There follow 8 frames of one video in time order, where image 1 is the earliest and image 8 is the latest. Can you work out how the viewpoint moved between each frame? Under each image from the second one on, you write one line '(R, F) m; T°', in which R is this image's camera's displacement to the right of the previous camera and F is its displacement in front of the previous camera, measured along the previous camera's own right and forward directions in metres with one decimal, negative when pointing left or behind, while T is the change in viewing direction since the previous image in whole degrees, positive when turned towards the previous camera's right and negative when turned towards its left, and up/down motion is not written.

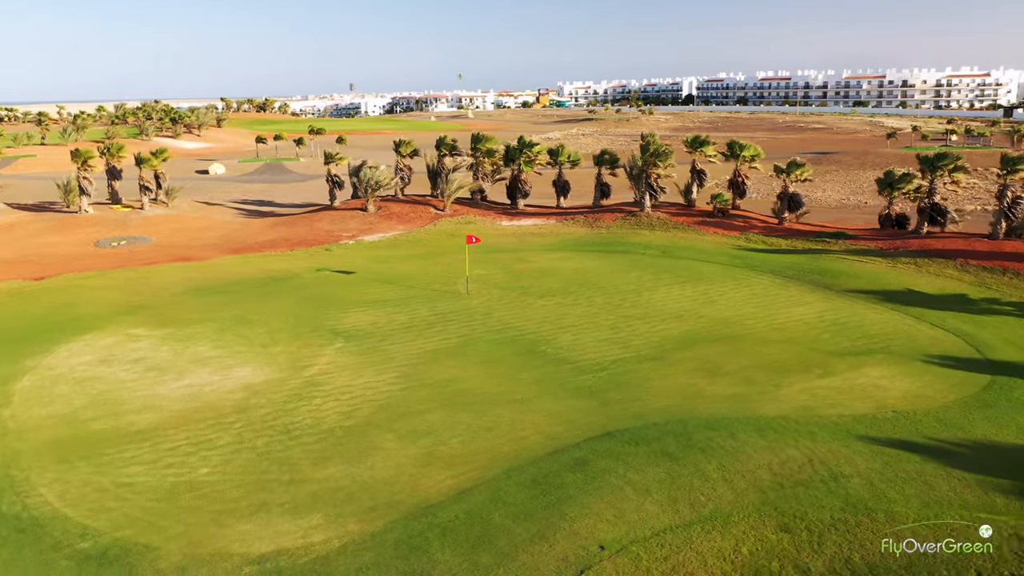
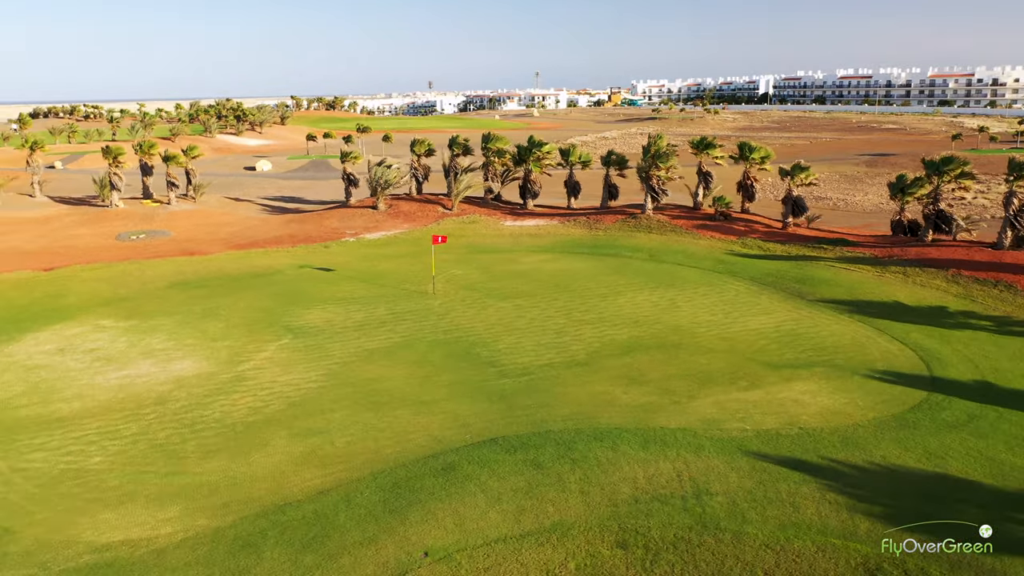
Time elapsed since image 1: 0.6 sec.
(+2.7, +0.2) m; -5°
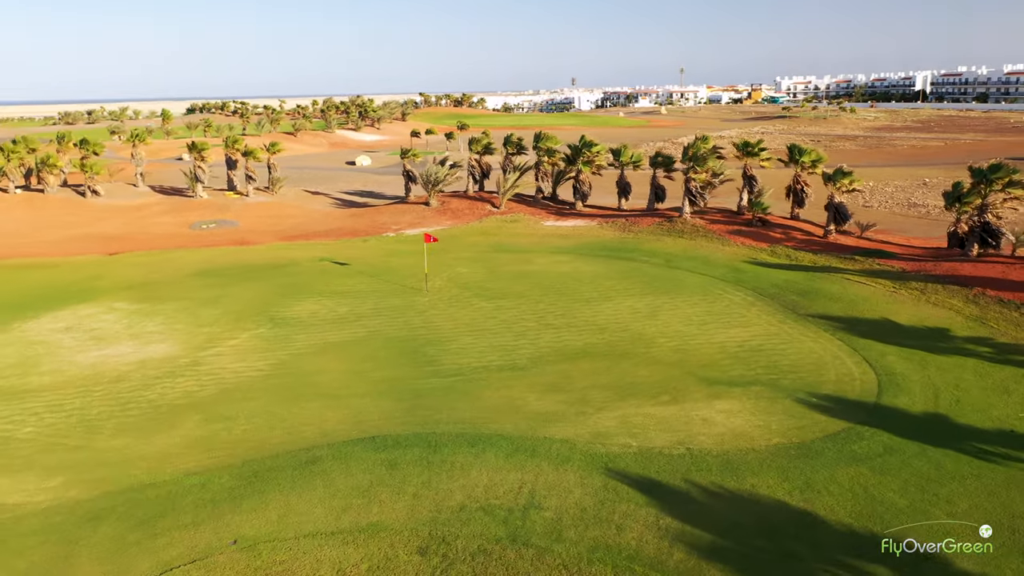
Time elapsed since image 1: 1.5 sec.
(+3.7, +0.3) m; -10°
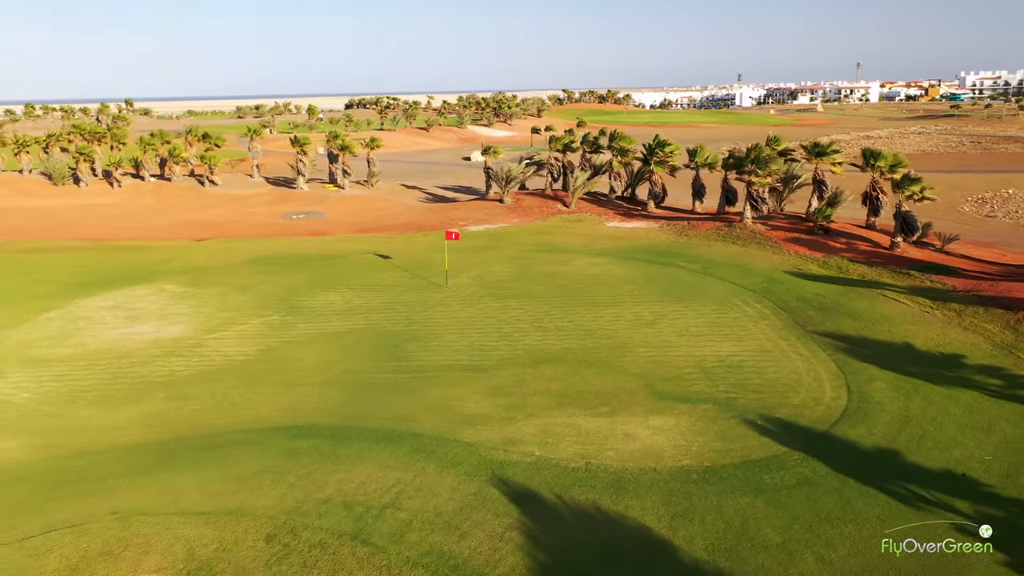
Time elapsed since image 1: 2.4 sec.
(+3.5, +0.4) m; -11°
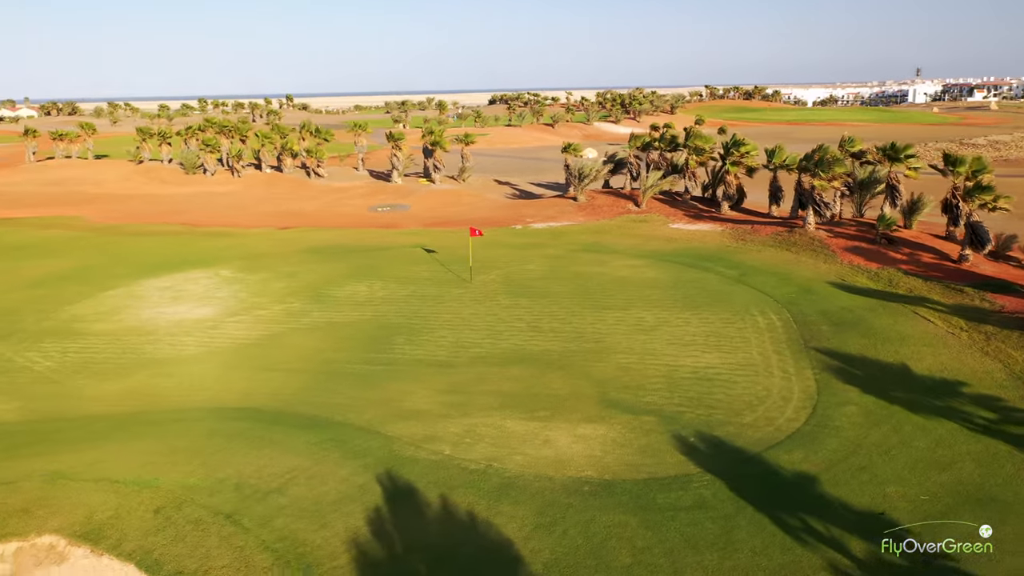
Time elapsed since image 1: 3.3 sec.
(+3.3, +0.3) m; -11°
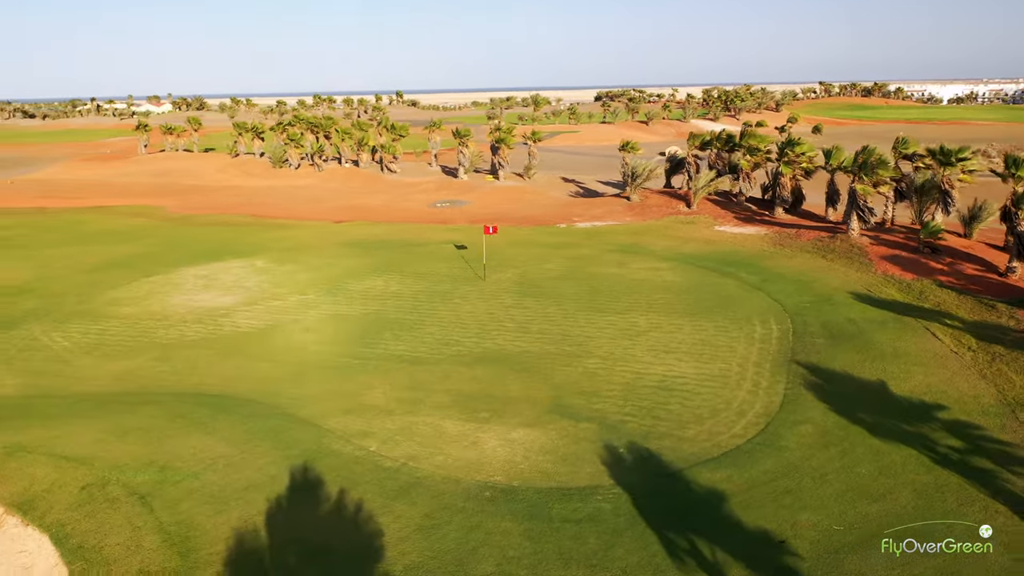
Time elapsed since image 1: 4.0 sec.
(+2.6, +0.3) m; -8°
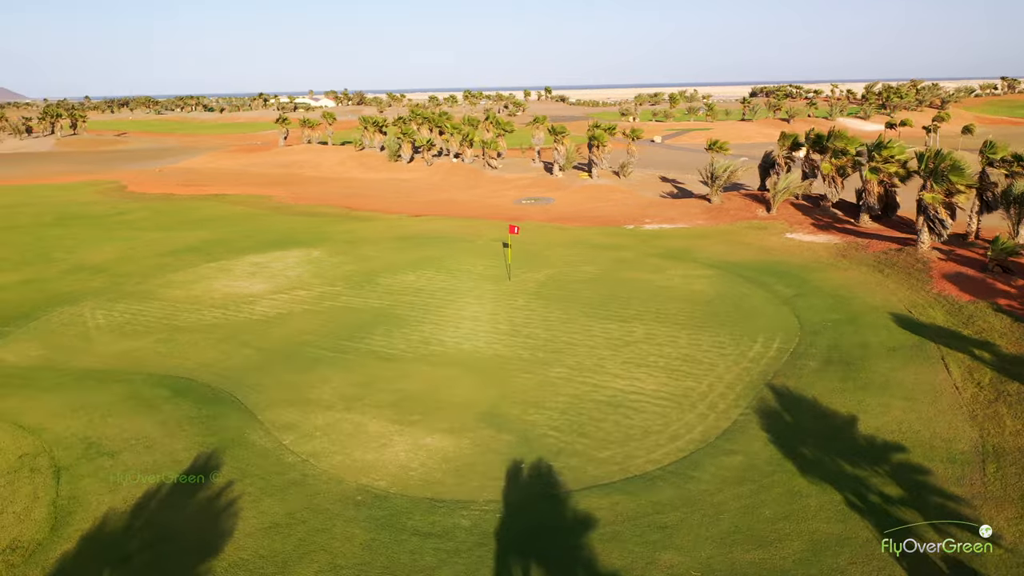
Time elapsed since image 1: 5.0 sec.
(+3.3, +0.7) m; -11°
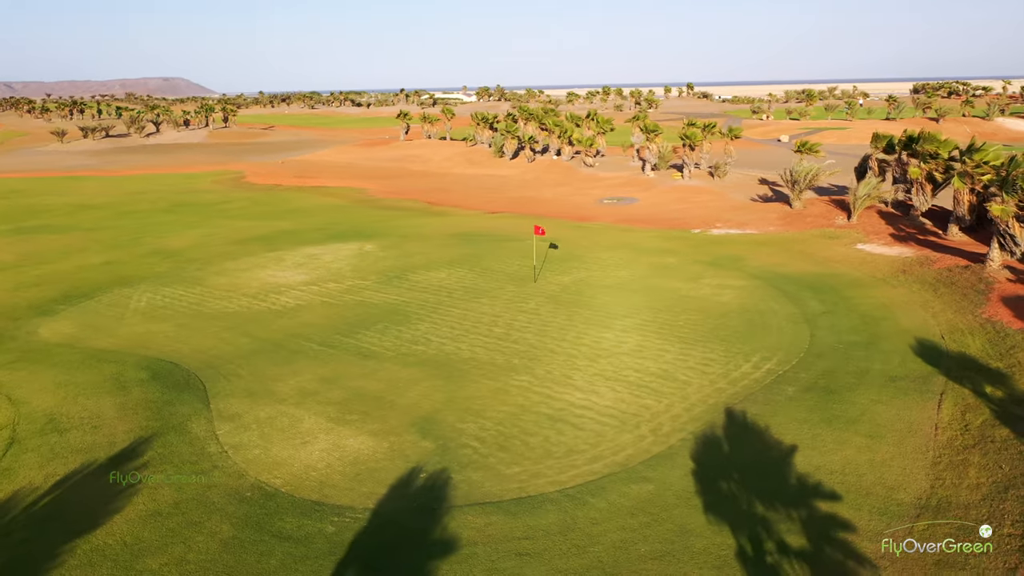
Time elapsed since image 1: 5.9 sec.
(+3.0, +0.7) m; -10°
